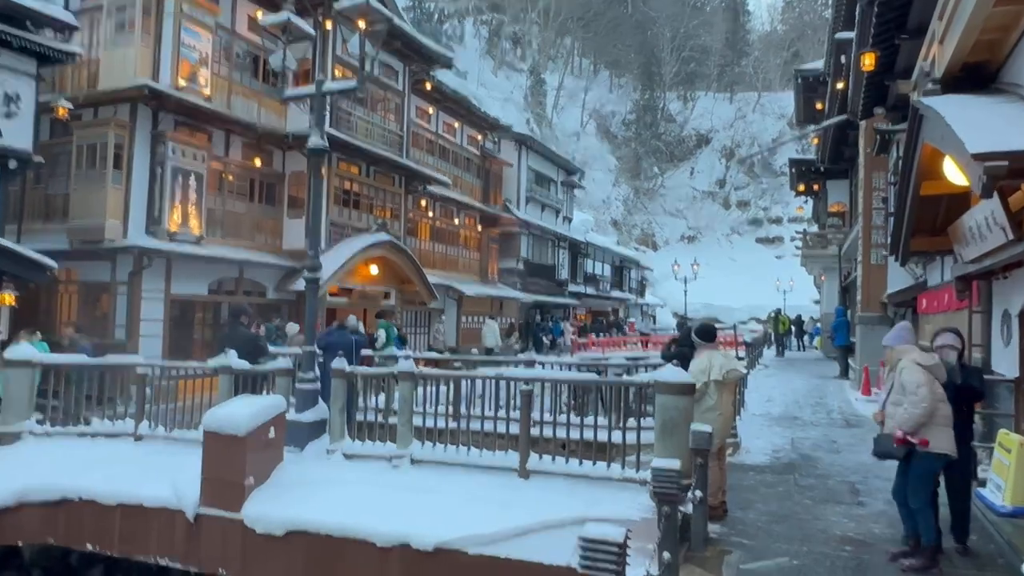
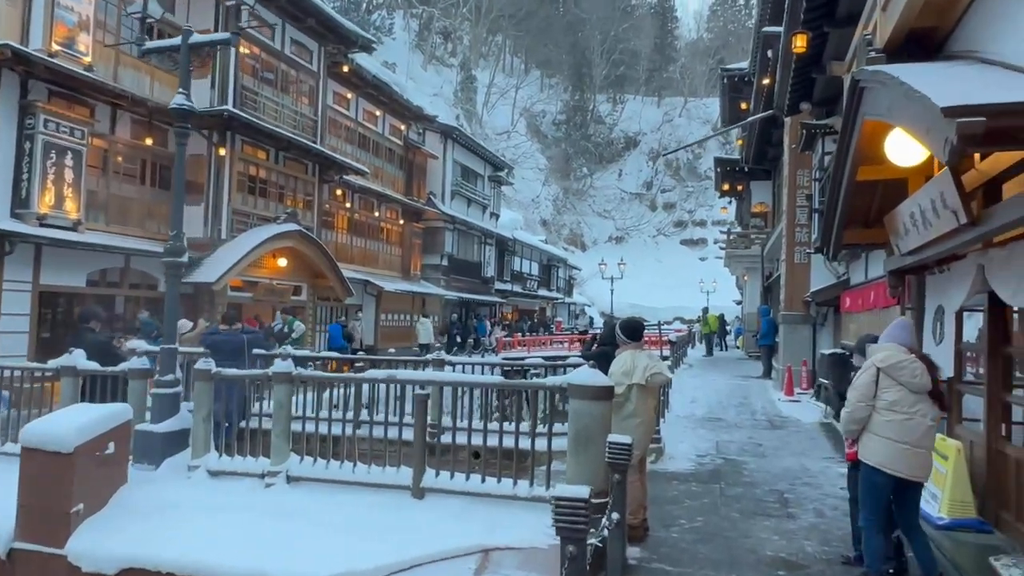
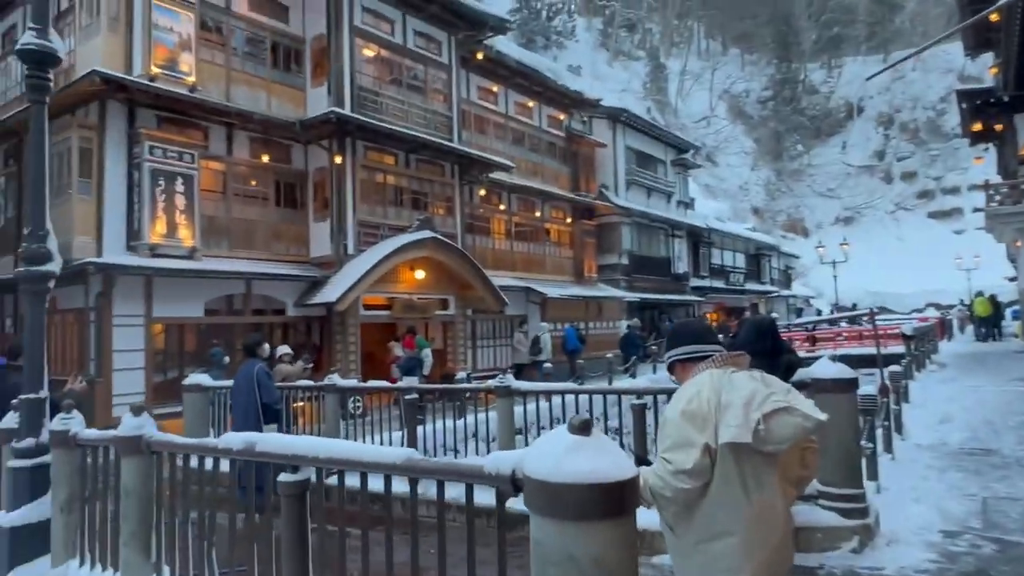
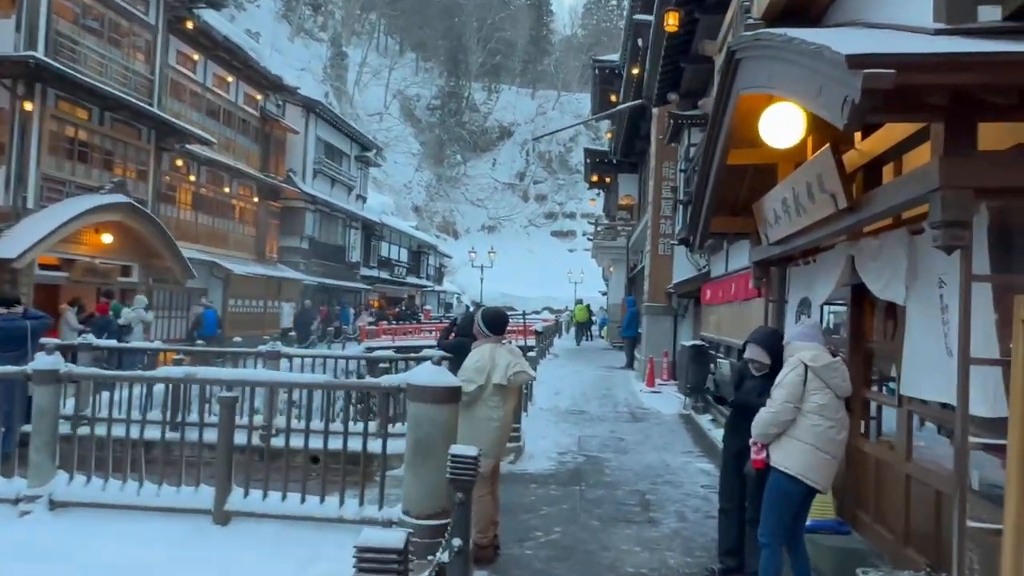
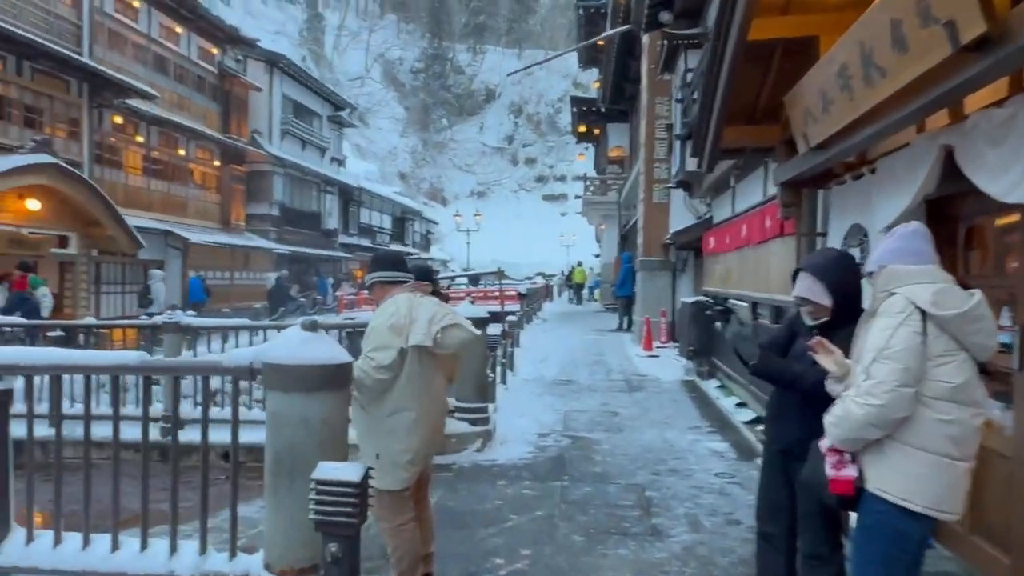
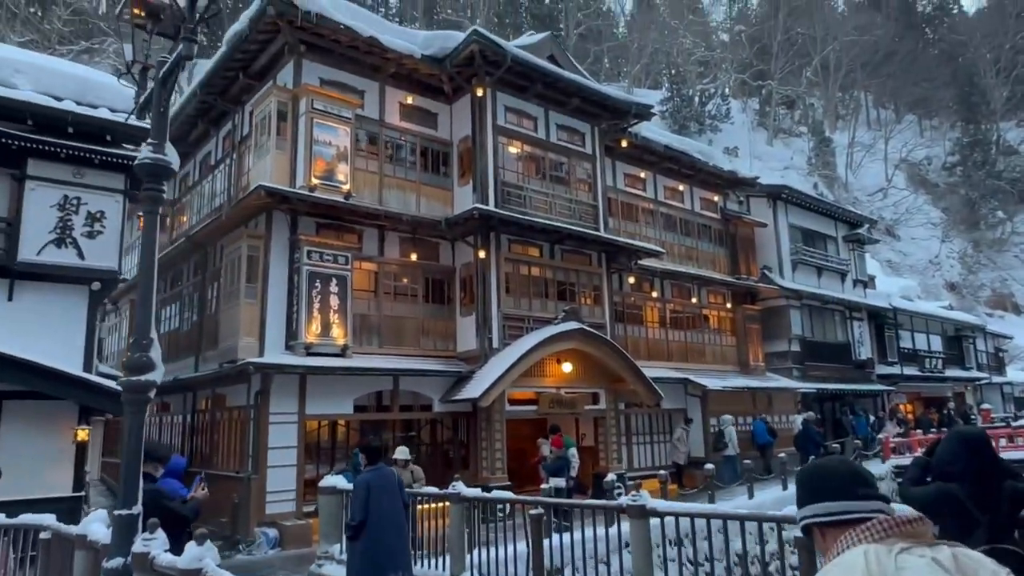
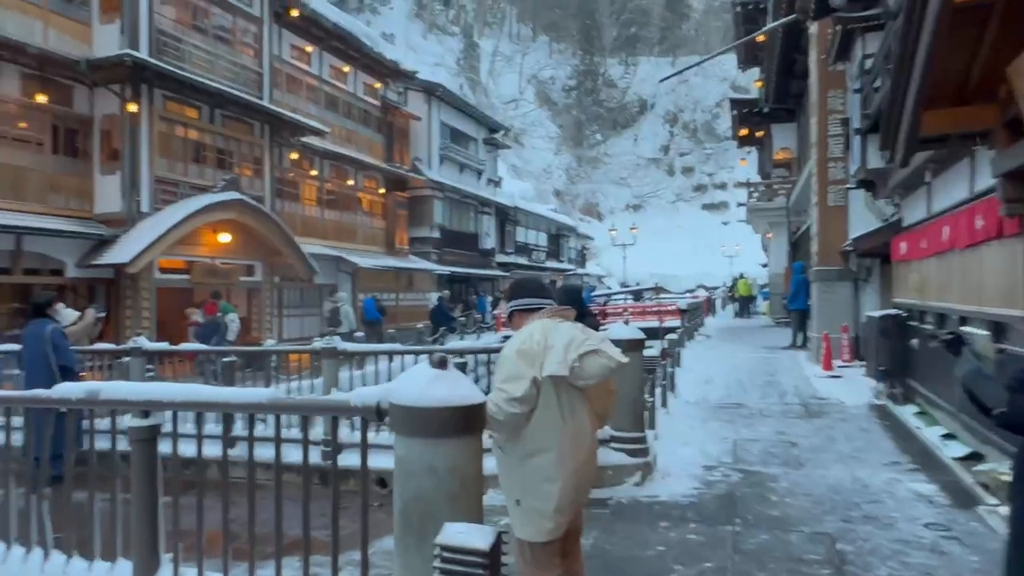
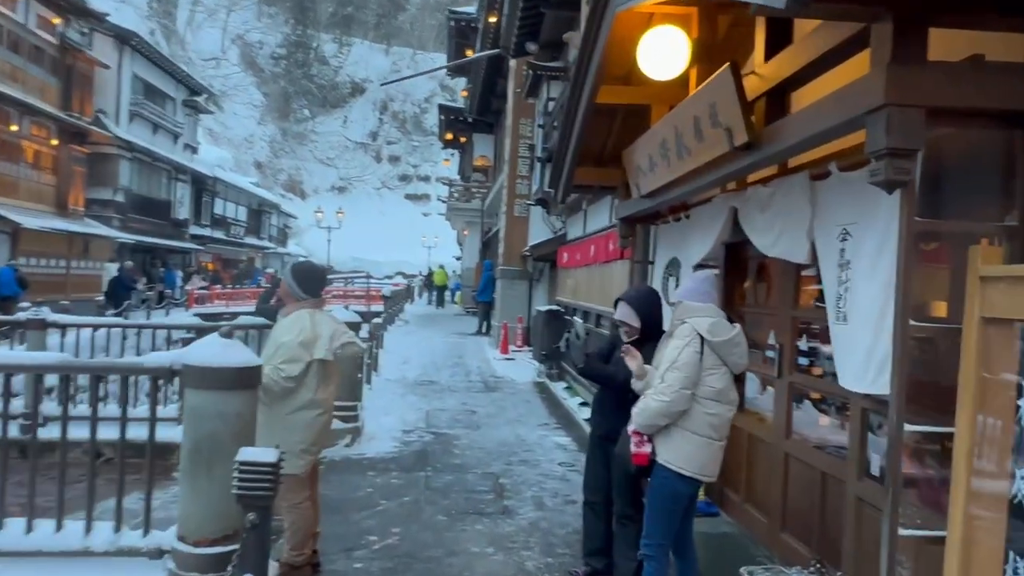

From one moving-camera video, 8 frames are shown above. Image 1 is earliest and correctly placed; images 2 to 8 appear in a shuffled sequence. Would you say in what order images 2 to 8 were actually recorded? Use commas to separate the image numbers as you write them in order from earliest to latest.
2, 4, 8, 5, 7, 3, 6
